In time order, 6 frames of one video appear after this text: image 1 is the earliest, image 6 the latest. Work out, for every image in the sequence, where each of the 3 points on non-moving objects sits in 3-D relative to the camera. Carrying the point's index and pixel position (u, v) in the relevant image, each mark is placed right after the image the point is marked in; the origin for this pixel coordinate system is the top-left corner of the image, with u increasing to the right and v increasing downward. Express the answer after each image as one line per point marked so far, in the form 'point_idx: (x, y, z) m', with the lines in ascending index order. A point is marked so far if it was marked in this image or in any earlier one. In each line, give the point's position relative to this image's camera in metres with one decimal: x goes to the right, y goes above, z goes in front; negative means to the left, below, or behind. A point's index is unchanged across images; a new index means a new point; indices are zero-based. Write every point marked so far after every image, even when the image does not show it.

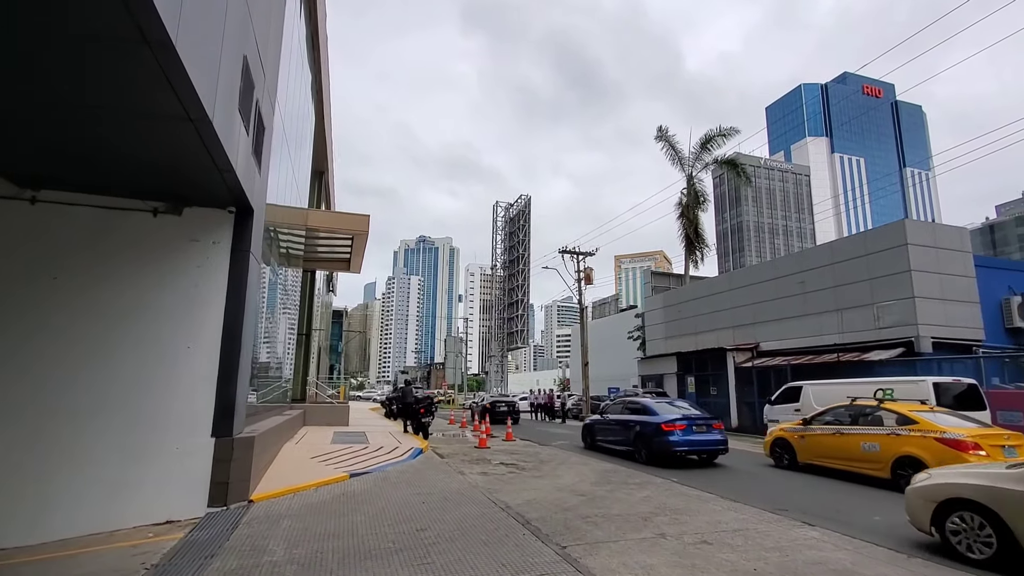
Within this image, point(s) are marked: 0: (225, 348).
0: (-3.8, -0.8, +7.3) m
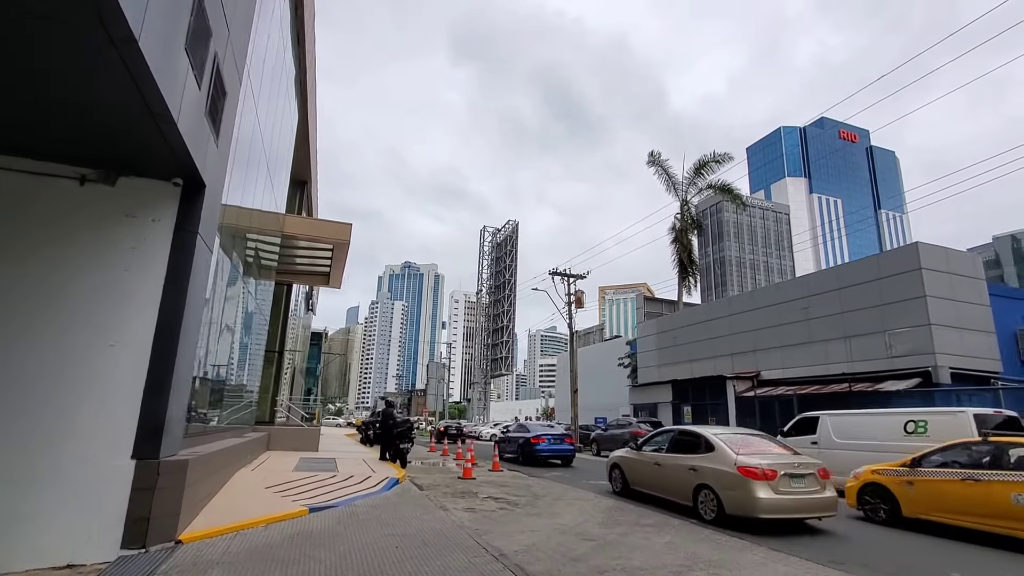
0: (-3.8, -0.6, +6.0) m
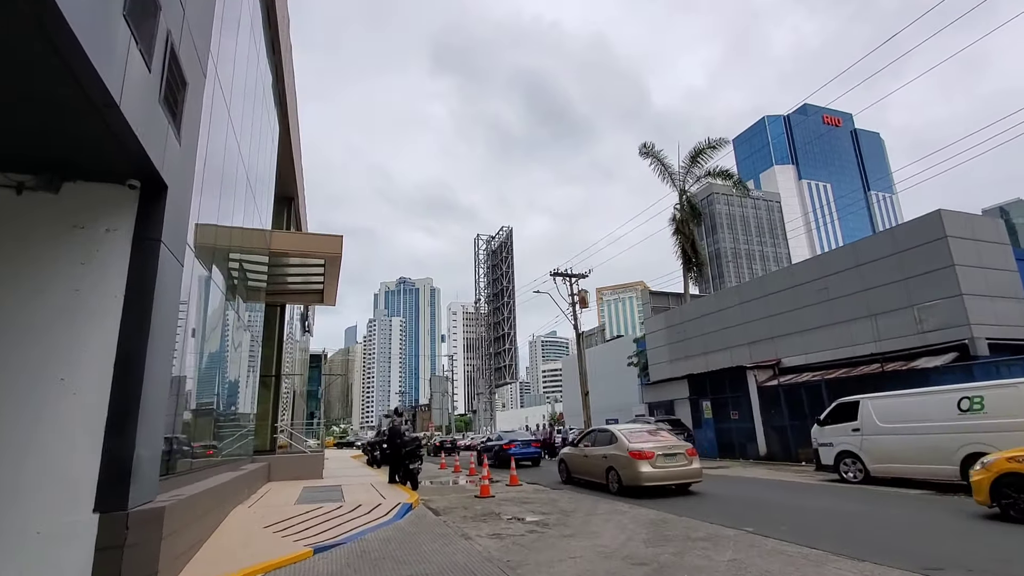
0: (-3.5, -0.8, +5.1) m
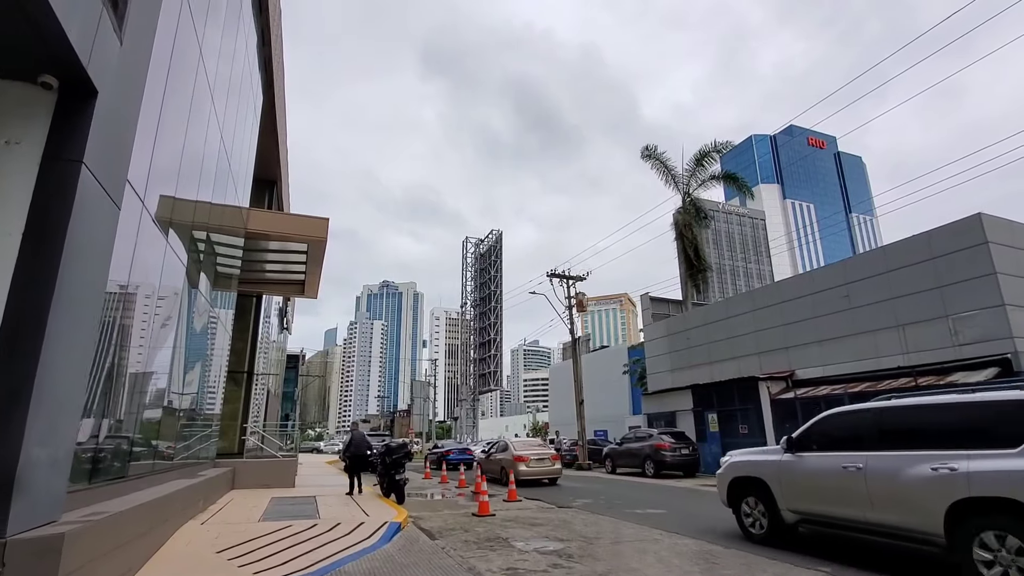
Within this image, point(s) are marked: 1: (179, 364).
0: (-3.2, -0.4, +3.6) m
1: (-5.9, -1.3, +9.9) m
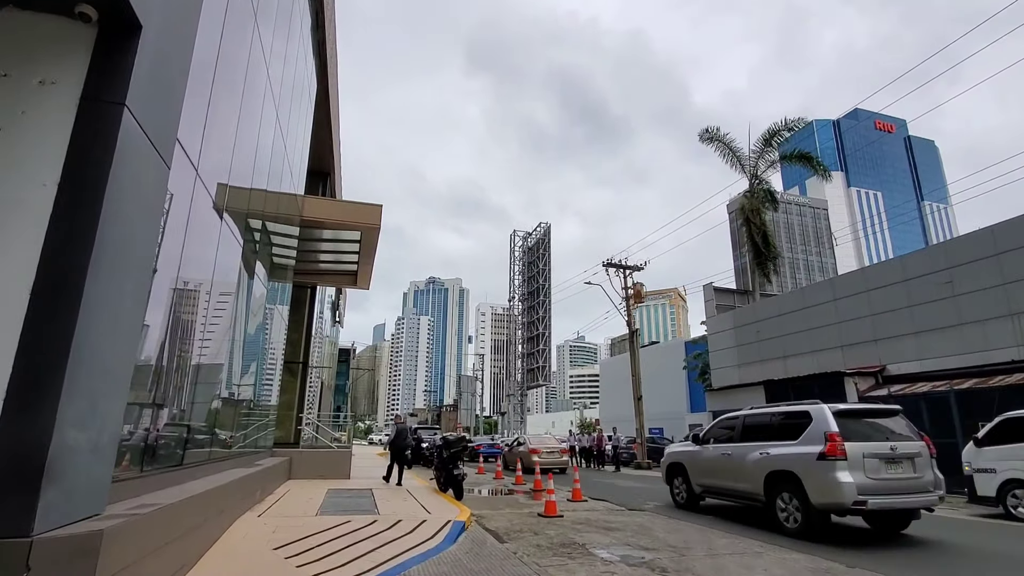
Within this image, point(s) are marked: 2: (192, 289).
0: (-2.6, -0.1, +3.1) m
1: (-4.7, -1.1, +9.6) m
2: (-3.8, 0.0, +6.6) m
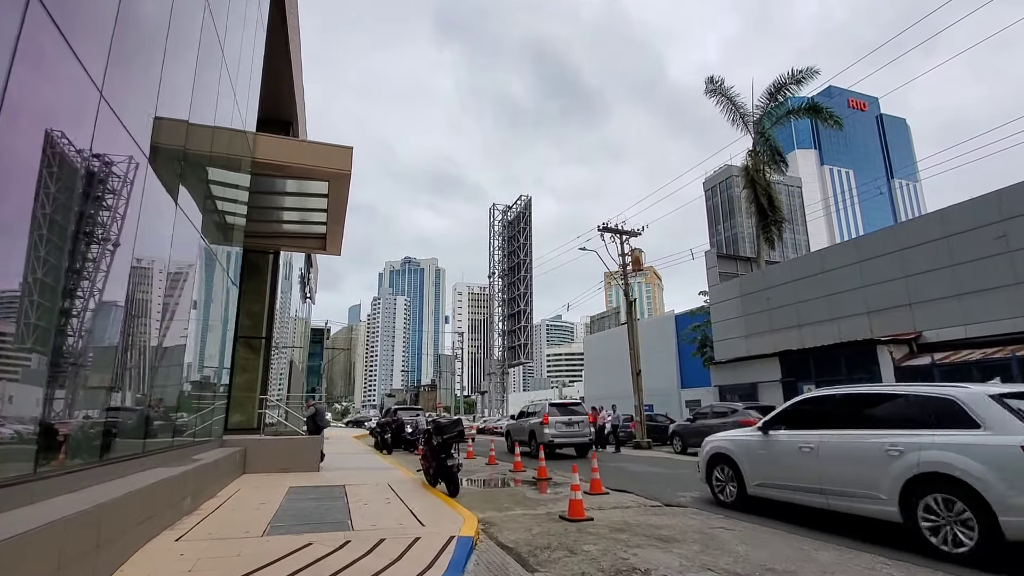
0: (-2.2, +0.4, +0.9) m
1: (-4.6, -0.3, +7.4) m
2: (-3.5, +0.6, +4.4) m
